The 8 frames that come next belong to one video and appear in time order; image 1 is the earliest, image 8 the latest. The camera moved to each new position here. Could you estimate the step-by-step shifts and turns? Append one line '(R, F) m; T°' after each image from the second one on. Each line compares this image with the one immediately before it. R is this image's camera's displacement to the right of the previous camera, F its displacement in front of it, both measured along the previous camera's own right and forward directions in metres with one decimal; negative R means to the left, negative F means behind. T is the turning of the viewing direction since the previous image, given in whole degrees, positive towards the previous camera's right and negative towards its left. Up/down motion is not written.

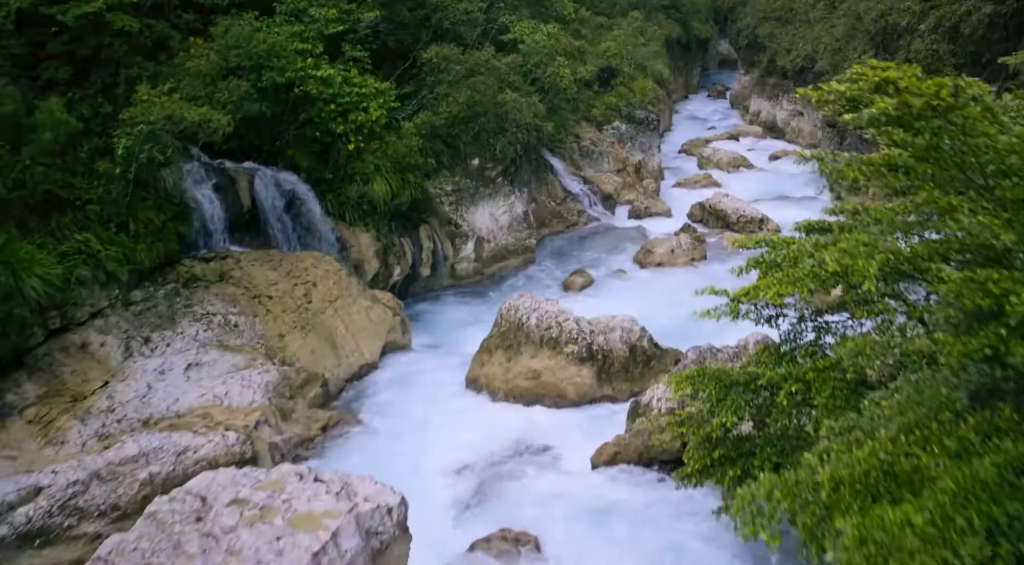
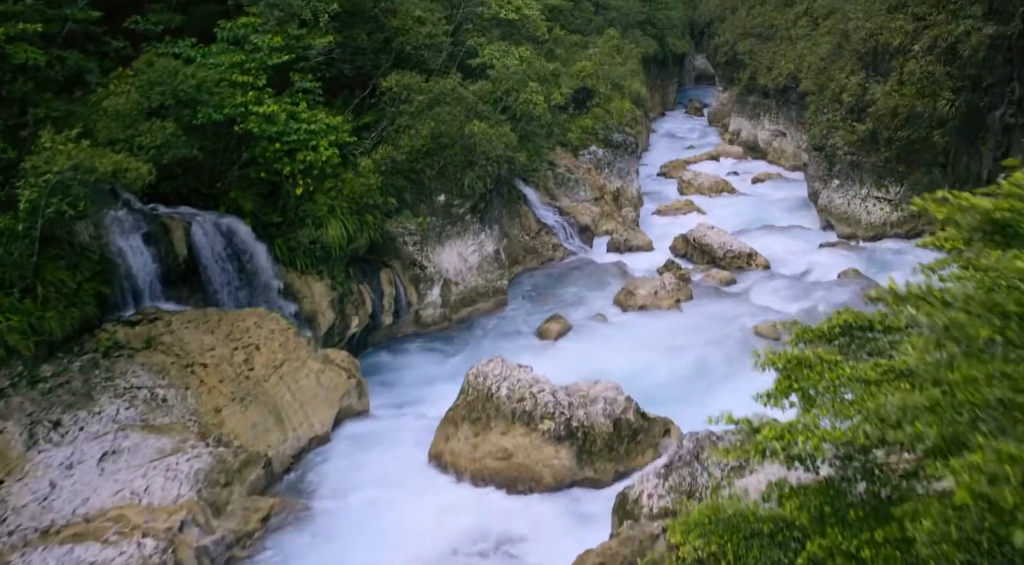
(+0.2, +1.4) m; +2°
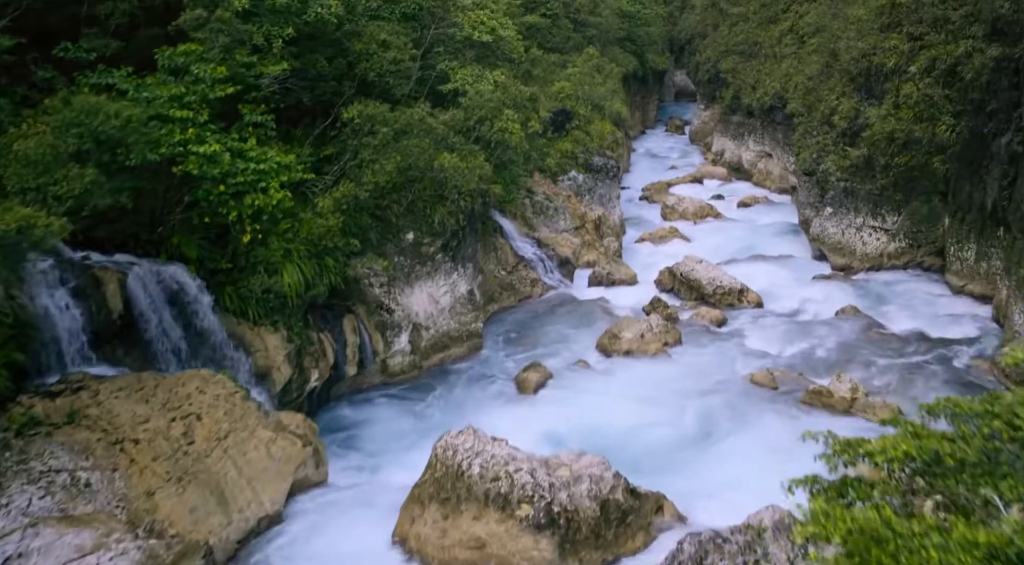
(+0.1, +1.2) m; +1°
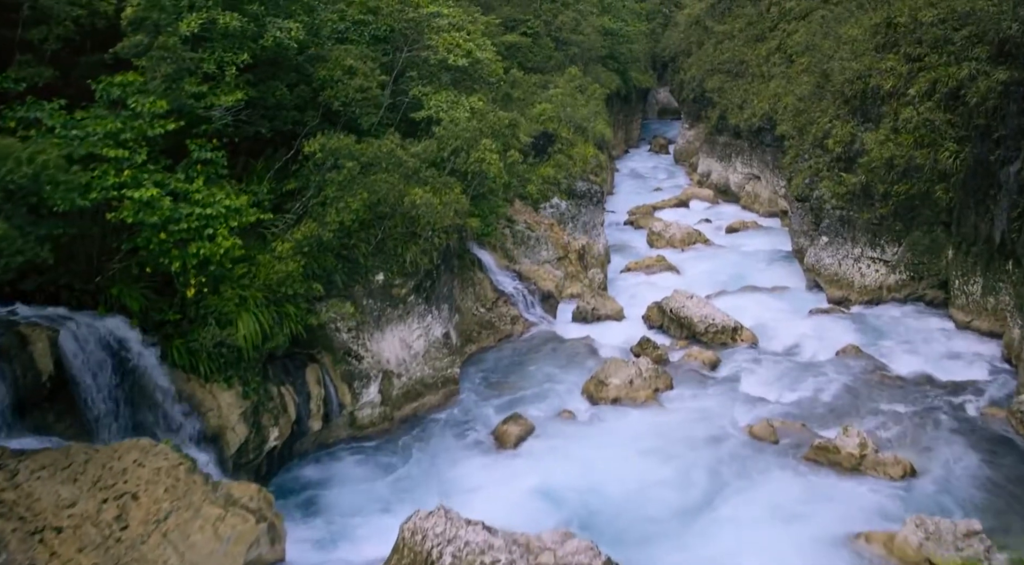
(+0.1, +1.1) m; +1°
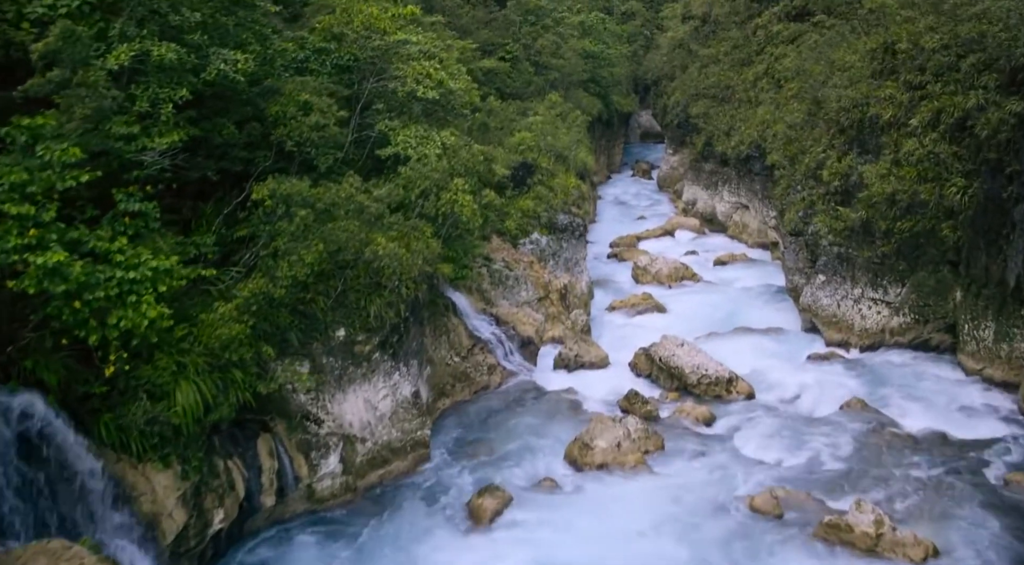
(+0.1, +1.2) m; +1°
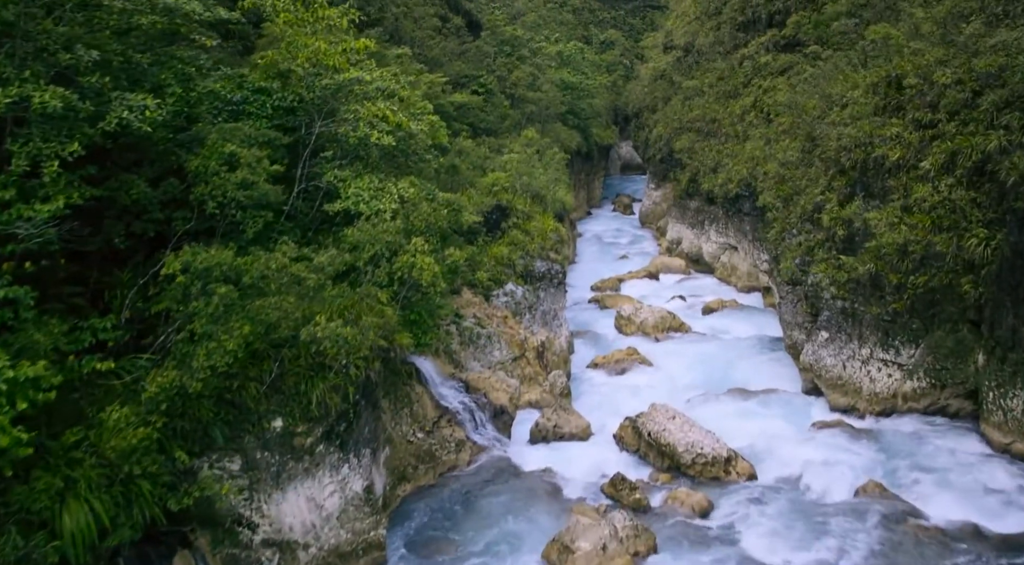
(+0.2, +1.7) m; +1°
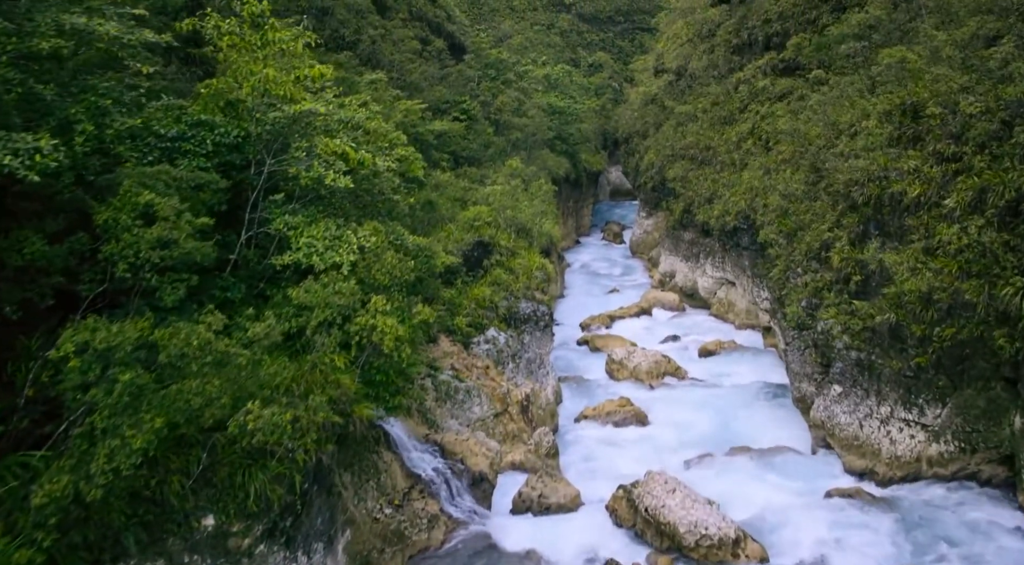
(+0.2, +1.5) m; +1°
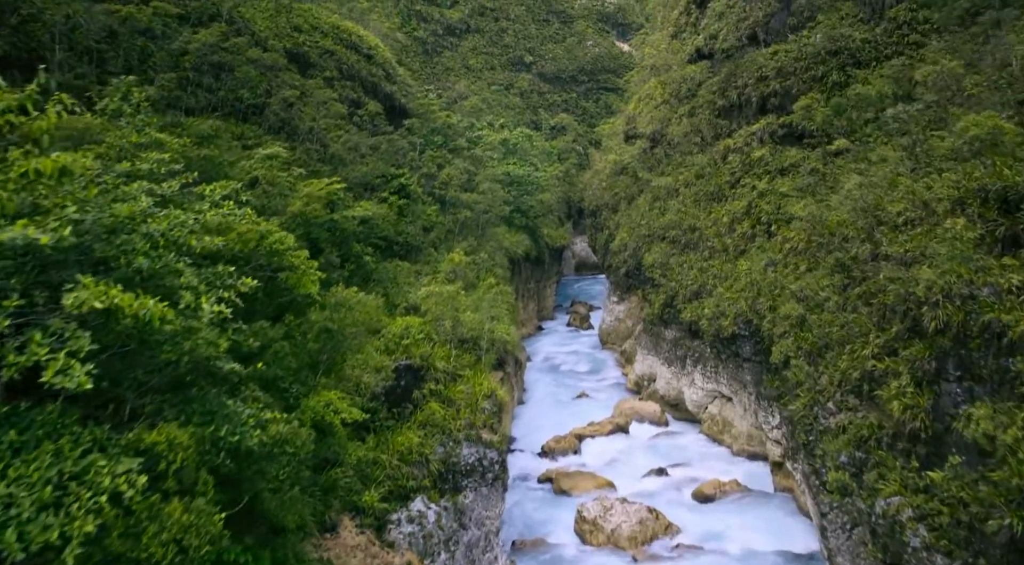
(+0.6, +4.5) m; +2°
